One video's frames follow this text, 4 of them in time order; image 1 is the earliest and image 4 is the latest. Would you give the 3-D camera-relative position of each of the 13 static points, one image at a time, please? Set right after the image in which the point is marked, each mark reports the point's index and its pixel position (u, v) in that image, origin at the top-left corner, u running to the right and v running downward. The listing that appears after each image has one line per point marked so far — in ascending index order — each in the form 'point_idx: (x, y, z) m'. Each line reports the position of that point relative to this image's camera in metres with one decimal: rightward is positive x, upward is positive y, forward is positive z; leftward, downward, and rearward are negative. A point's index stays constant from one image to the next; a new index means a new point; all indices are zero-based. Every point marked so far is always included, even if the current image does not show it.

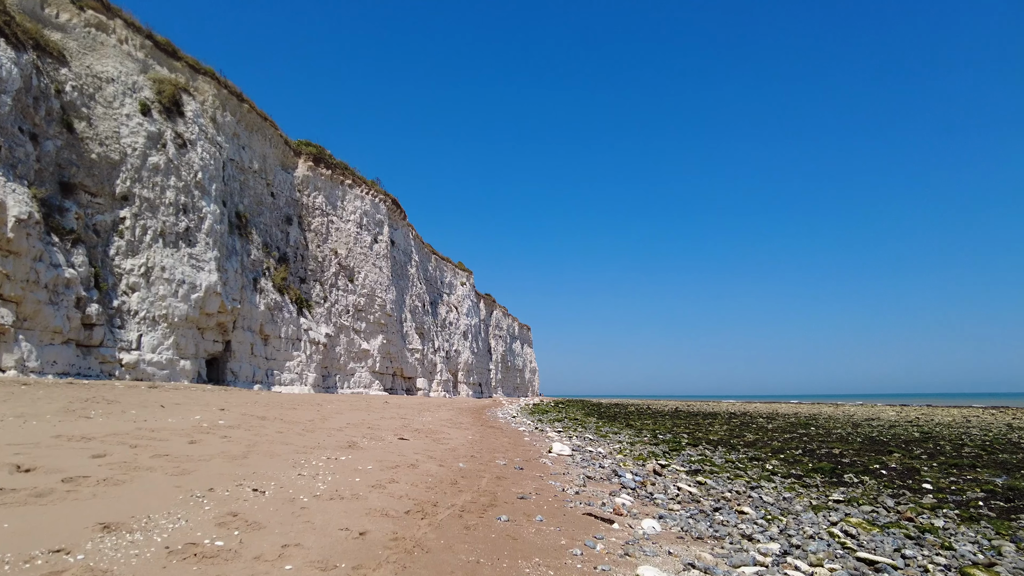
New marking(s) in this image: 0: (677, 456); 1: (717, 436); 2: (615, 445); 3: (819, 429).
0: (+2.4, -2.4, +7.3) m
1: (+5.1, -3.6, +12.4) m
2: (+1.8, -2.7, +8.5) m
3: (+9.7, -4.4, +15.7) m
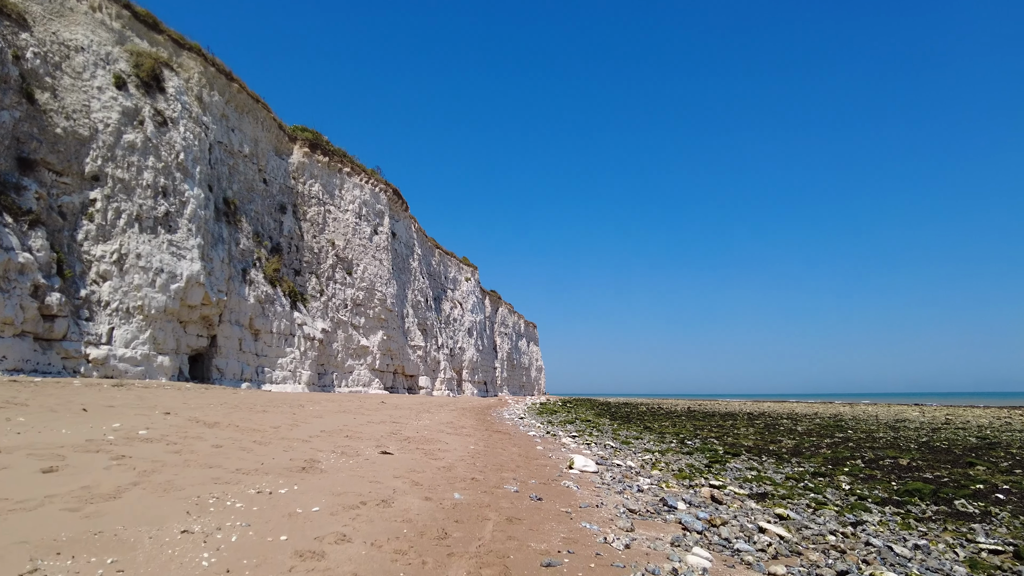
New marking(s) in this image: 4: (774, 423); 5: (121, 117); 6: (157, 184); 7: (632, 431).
0: (+2.5, -2.2, +6.0) m
1: (+5.2, -3.4, +11.0) m
2: (+1.9, -2.4, +7.2) m
3: (+9.9, -4.1, +14.3) m
4: (+10.2, -5.2, +19.7) m
5: (-10.1, +4.4, +13.0) m
6: (-9.6, +2.8, +13.5) m
7: (+3.0, -3.6, +12.5) m
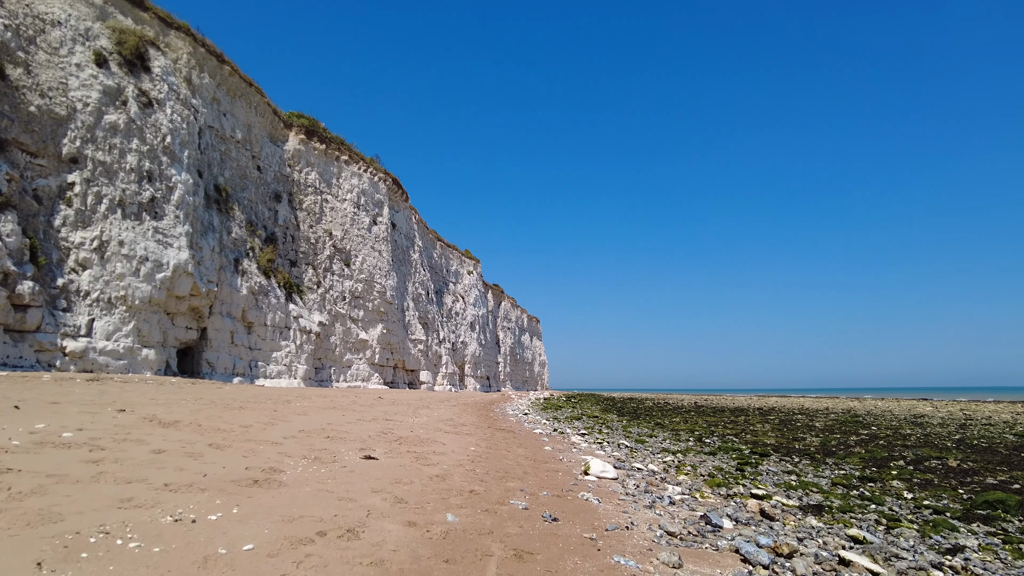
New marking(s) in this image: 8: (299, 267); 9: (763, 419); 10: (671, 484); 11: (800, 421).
0: (+2.6, -2.0, +5.2) m
1: (+5.3, -3.1, +10.3) m
2: (+2.0, -2.2, +6.5) m
3: (+10.0, -3.8, +13.6) m
4: (+10.3, -4.9, +18.9) m
5: (-10.0, +4.7, +12.3) m
6: (-9.5, +3.0, +12.8) m
7: (+3.1, -3.3, +11.8) m
8: (-8.3, +0.8, +19.6) m
9: (+9.1, -4.7, +18.2) m
10: (+1.4, -1.8, +4.5) m
11: (+9.9, -4.6, +17.3) m
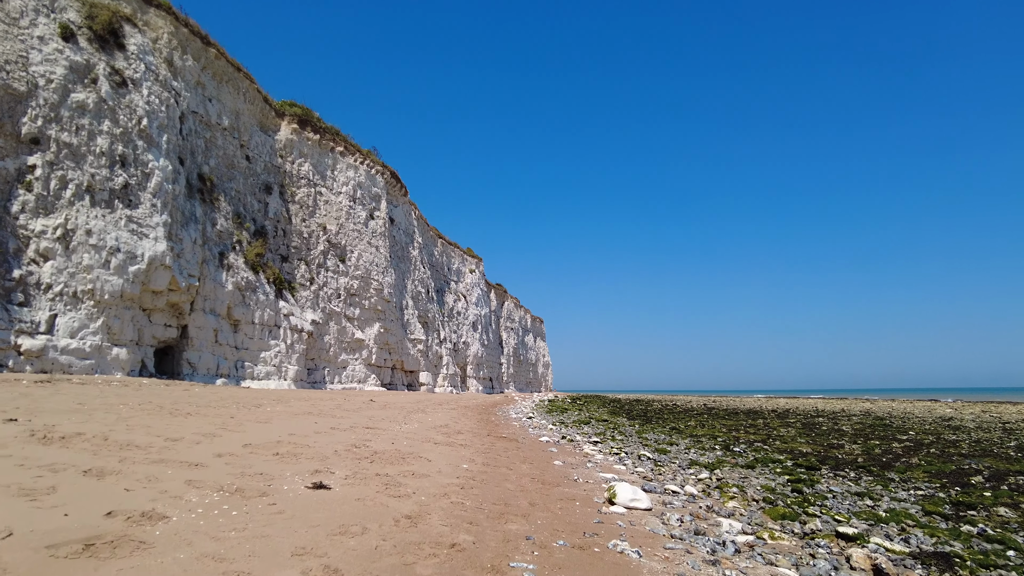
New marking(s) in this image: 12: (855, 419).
0: (+2.6, -1.8, +4.2) m
1: (+5.4, -2.9, +9.2) m
2: (+2.0, -2.0, +5.4) m
3: (+10.1, -3.6, +12.5) m
4: (+10.5, -4.7, +17.8) m
5: (-10.0, +4.8, +11.3) m
6: (-9.4, +3.2, +11.8) m
7: (+3.2, -3.1, +10.7) m
8: (-8.2, +1.0, +18.6) m
9: (+9.2, -4.6, +17.1) m
10: (+1.4, -1.6, +3.5) m
11: (+10.0, -4.4, +16.2) m
12: (+13.3, -5.1, +19.6) m
